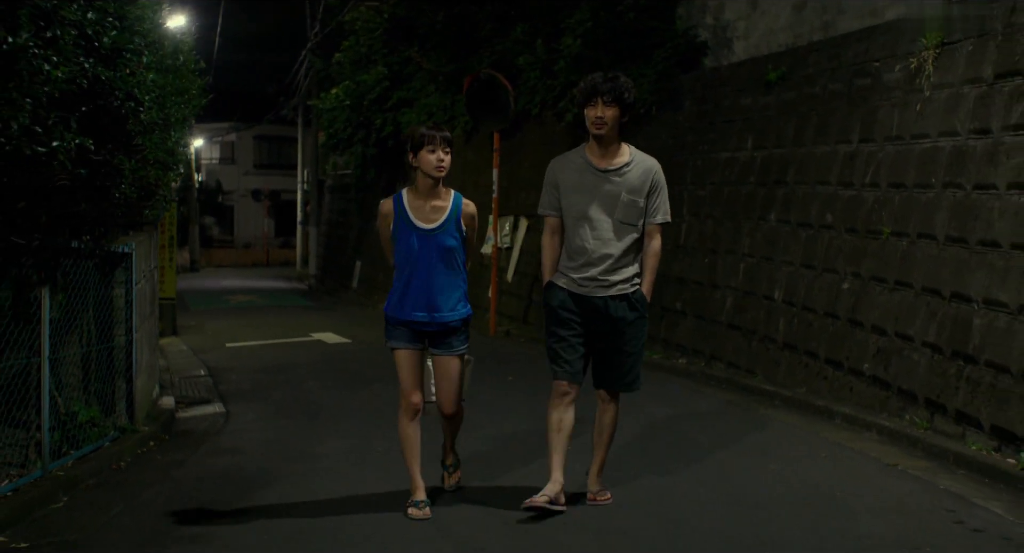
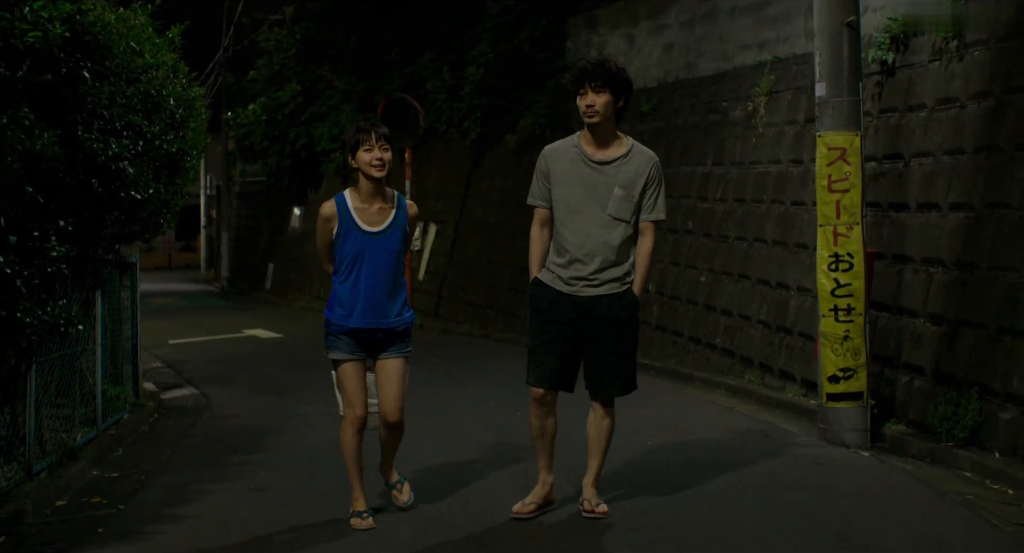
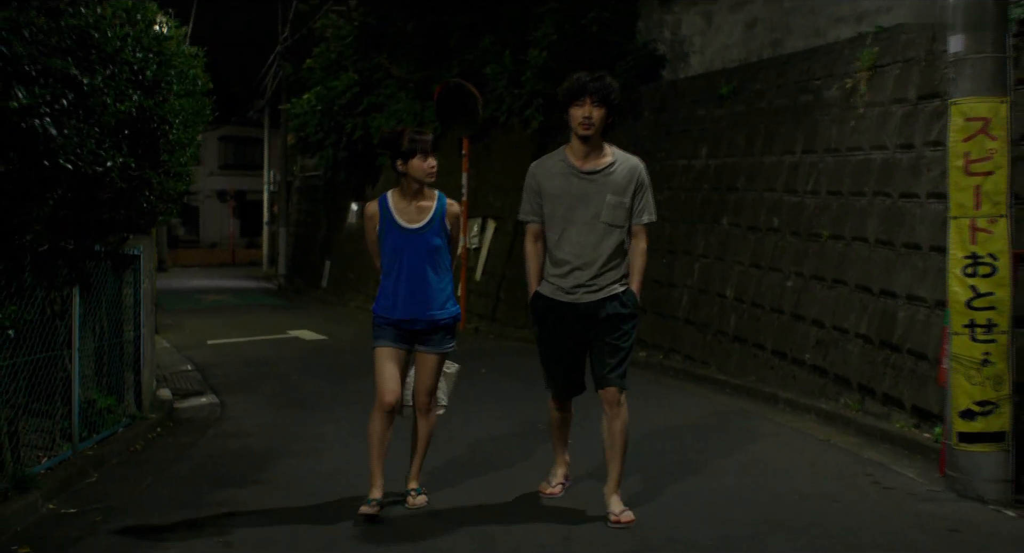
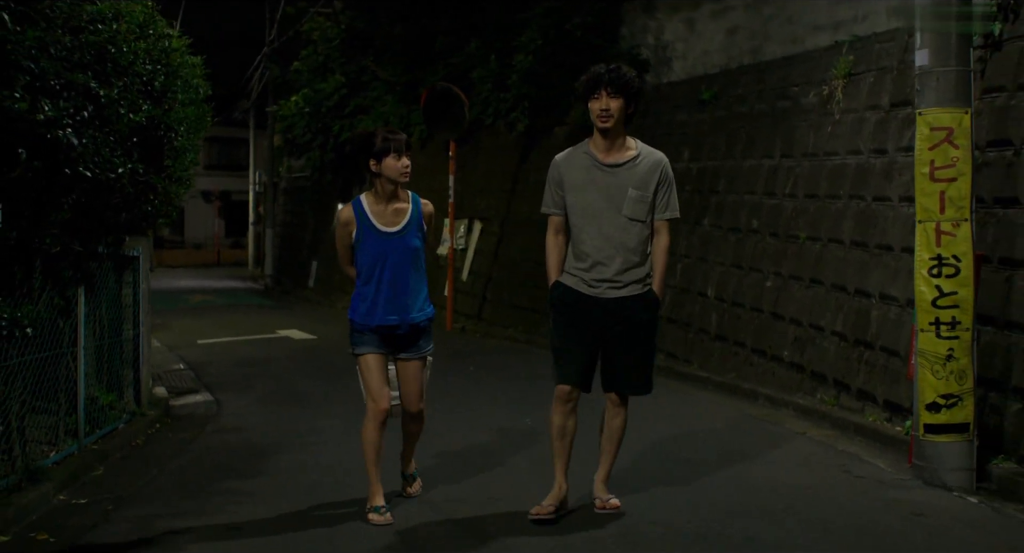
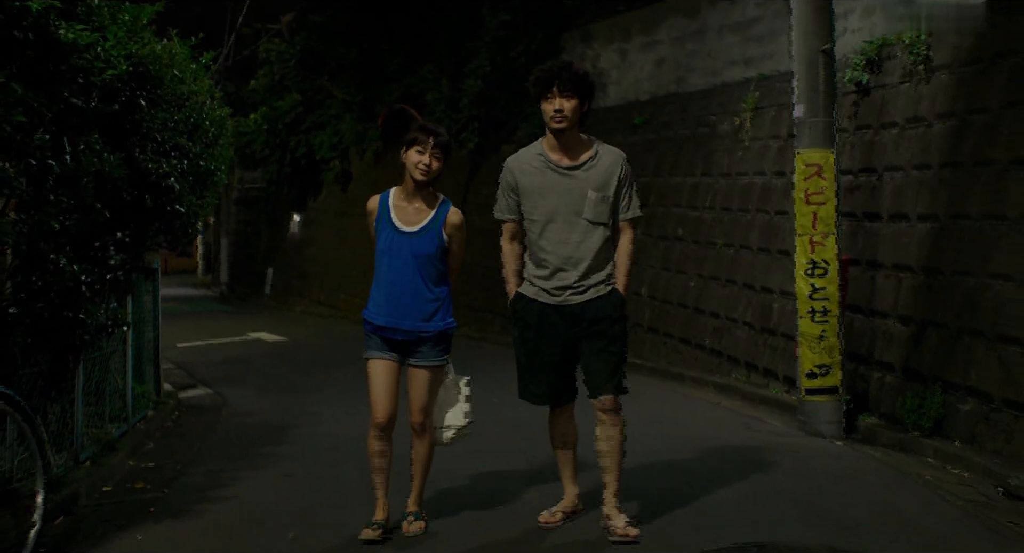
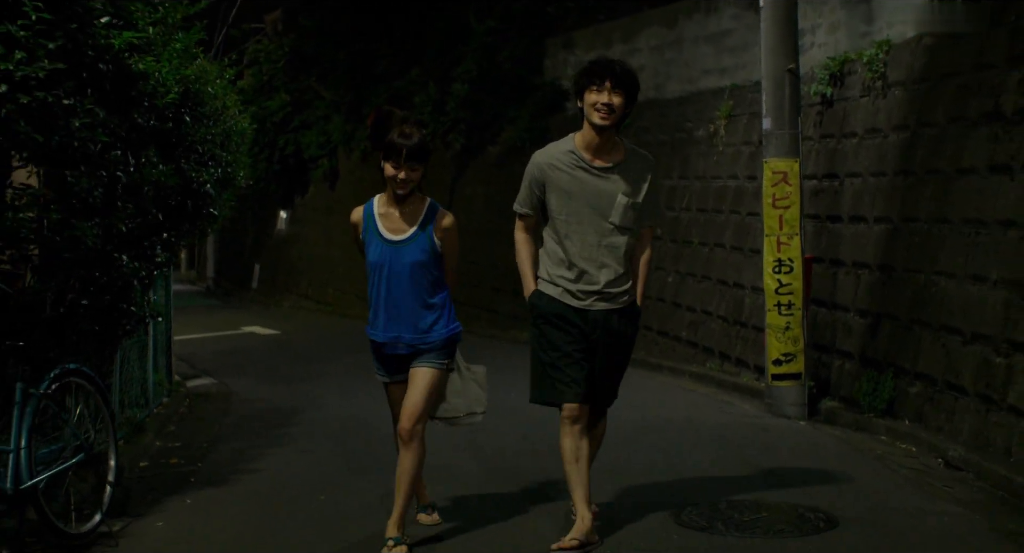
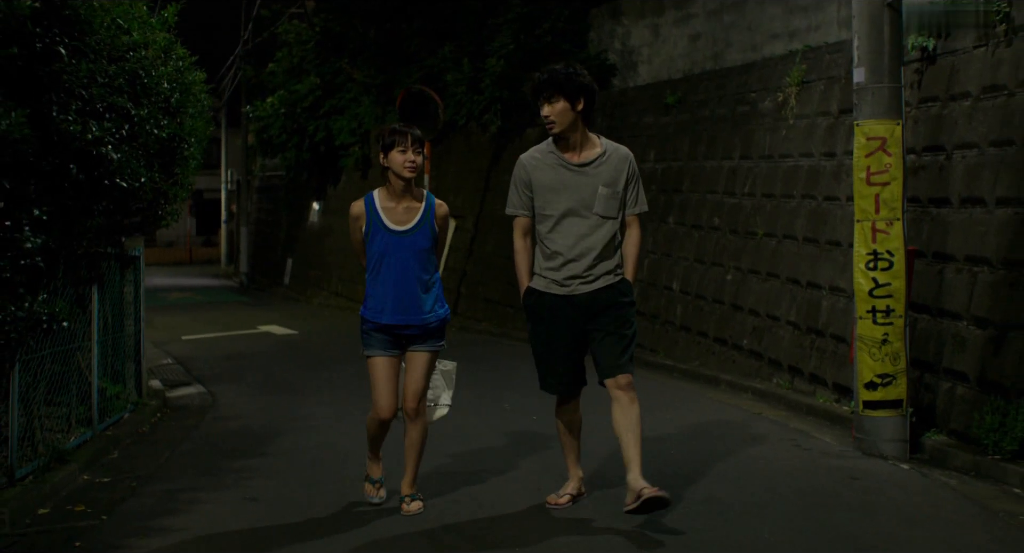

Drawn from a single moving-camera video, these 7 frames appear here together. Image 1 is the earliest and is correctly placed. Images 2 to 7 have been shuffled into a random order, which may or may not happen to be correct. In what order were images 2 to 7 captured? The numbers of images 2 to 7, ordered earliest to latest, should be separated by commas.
3, 4, 7, 2, 5, 6
